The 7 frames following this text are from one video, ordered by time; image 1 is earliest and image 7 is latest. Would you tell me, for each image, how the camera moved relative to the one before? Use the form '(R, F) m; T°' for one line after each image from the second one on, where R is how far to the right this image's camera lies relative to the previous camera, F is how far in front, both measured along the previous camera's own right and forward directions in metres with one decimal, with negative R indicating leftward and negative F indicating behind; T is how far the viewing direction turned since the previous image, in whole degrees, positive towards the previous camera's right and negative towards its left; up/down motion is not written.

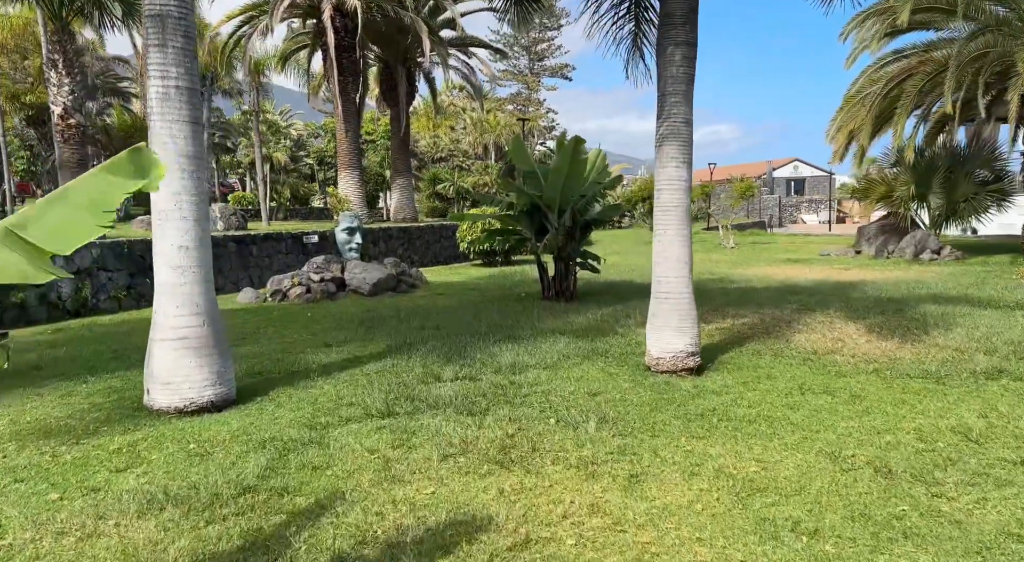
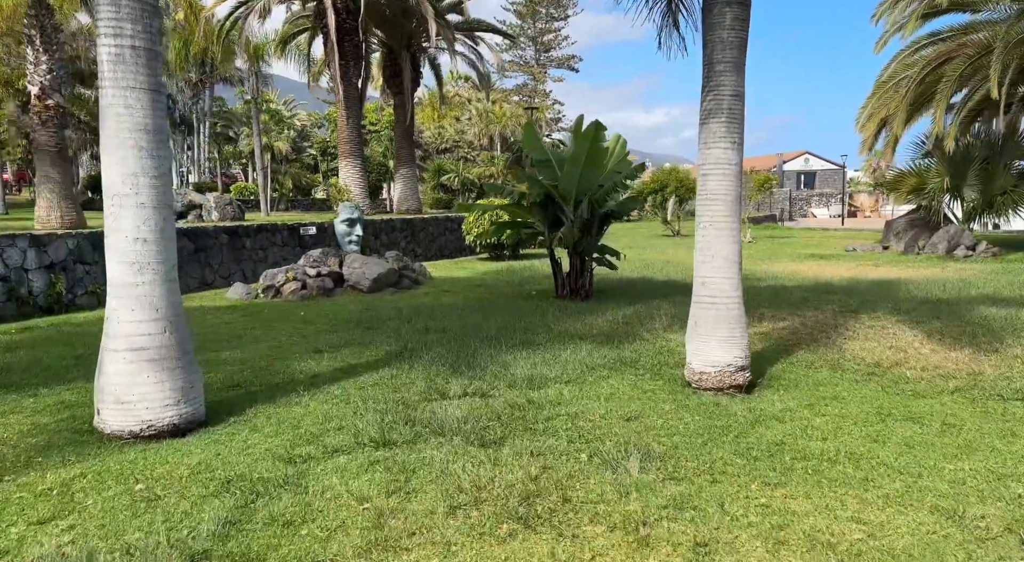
(-0.1, +0.9) m; 0°
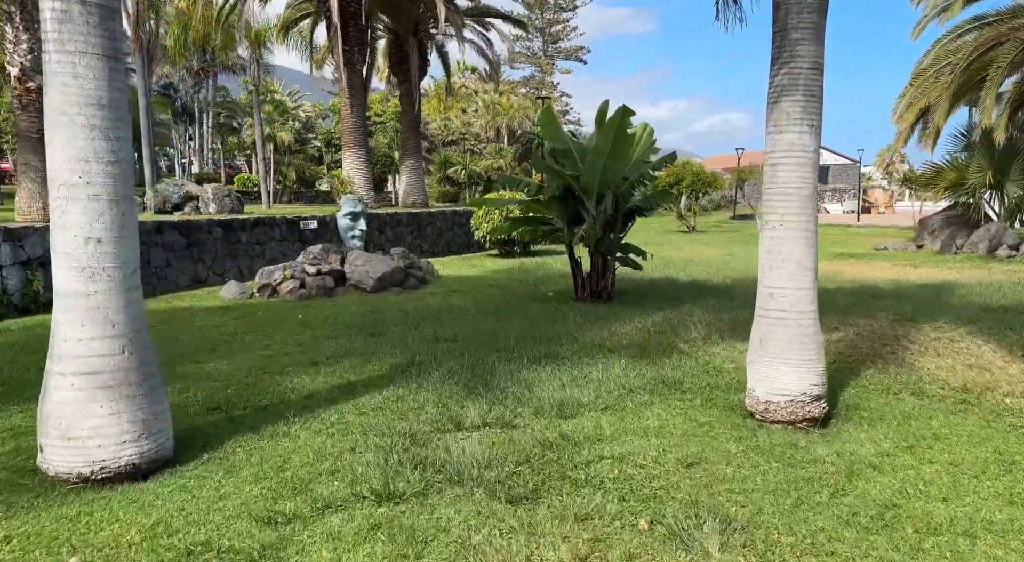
(-0.2, +0.9) m; 0°
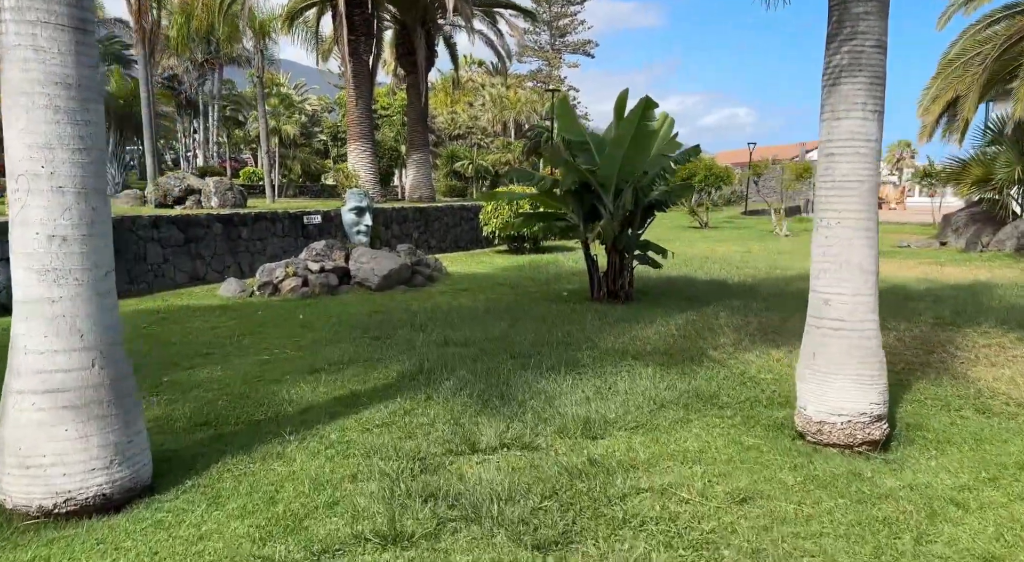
(-0.1, +0.5) m; 0°
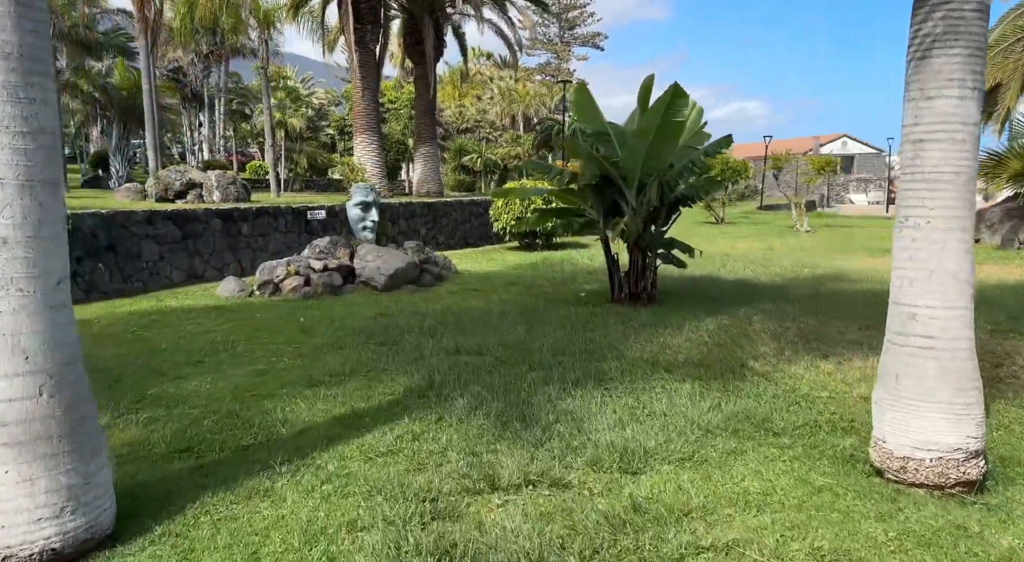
(-0.1, +0.6) m; -1°
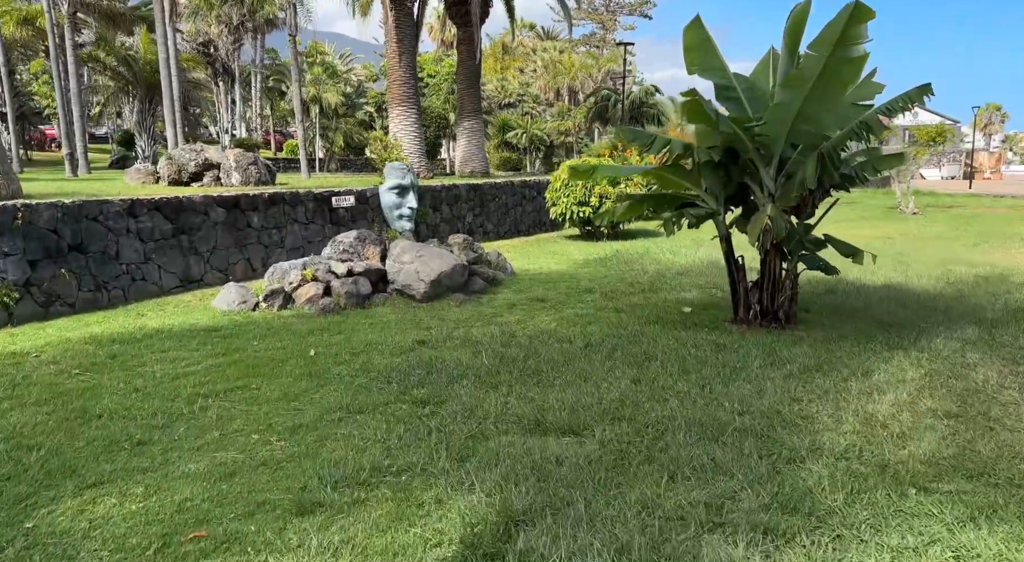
(-0.4, +2.4) m; -3°
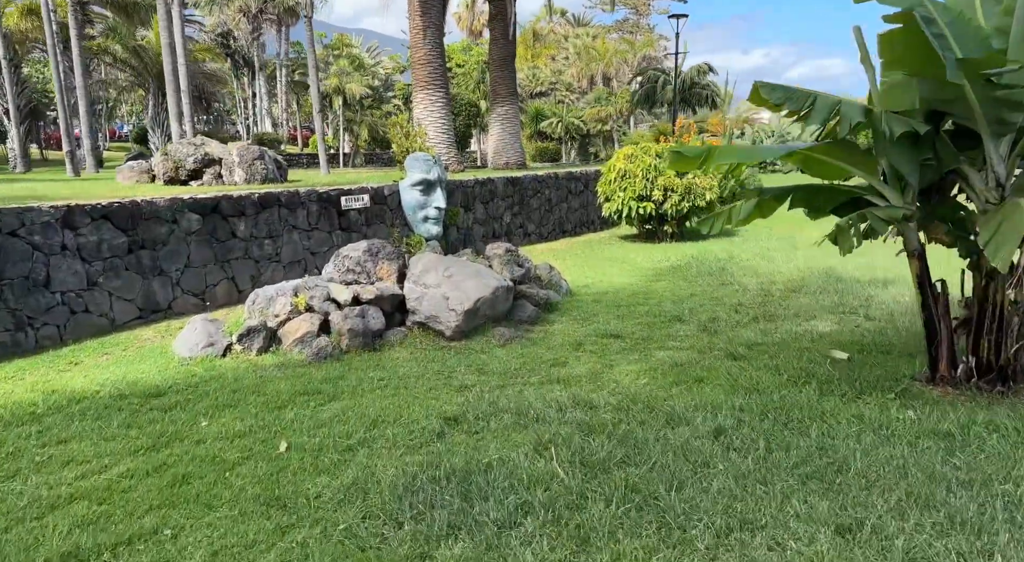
(-0.3, +2.2) m; -2°
